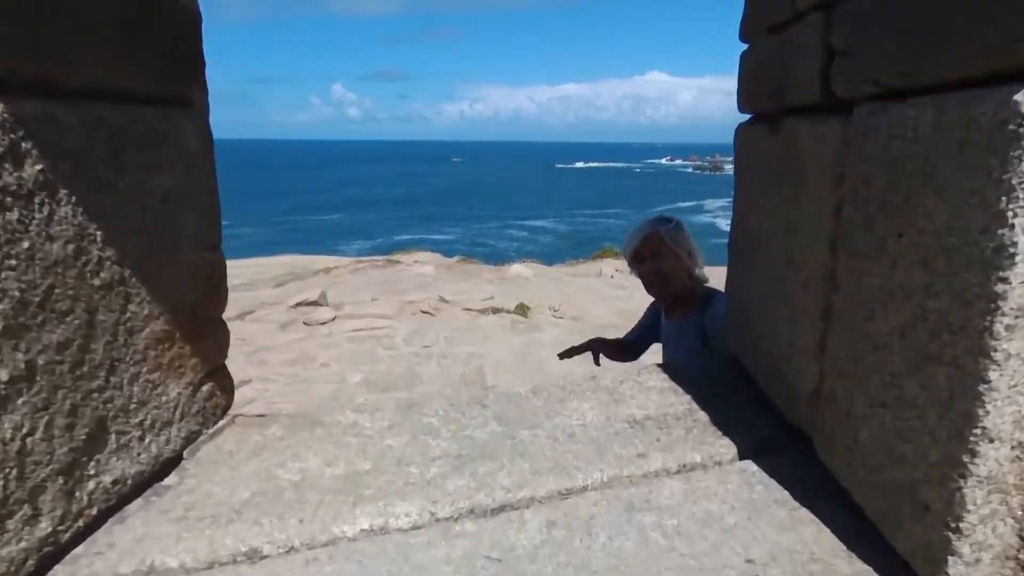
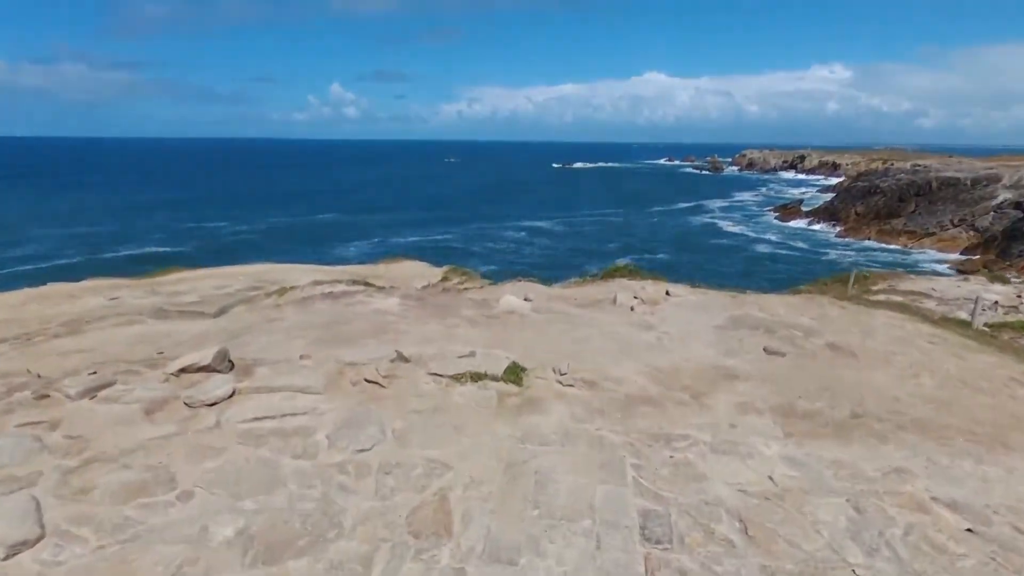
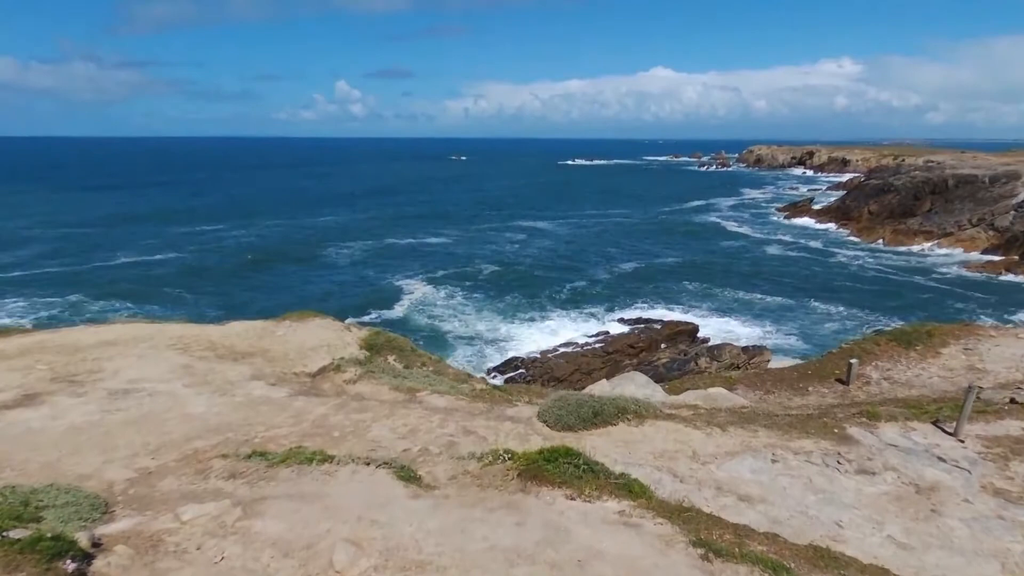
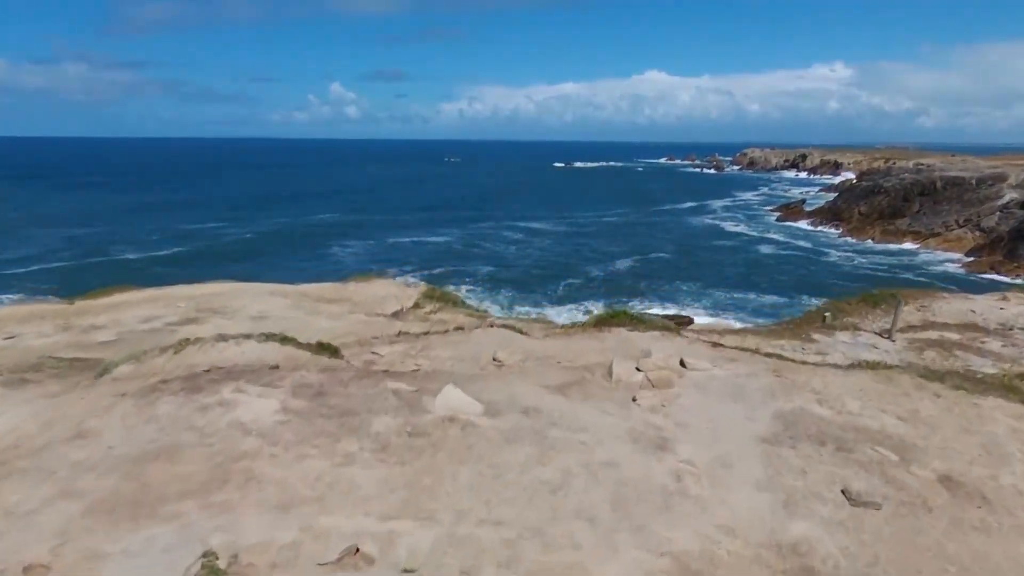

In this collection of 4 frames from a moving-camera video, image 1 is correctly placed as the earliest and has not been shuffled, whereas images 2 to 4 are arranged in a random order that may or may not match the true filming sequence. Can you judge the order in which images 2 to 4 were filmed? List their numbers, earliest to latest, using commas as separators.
2, 4, 3
